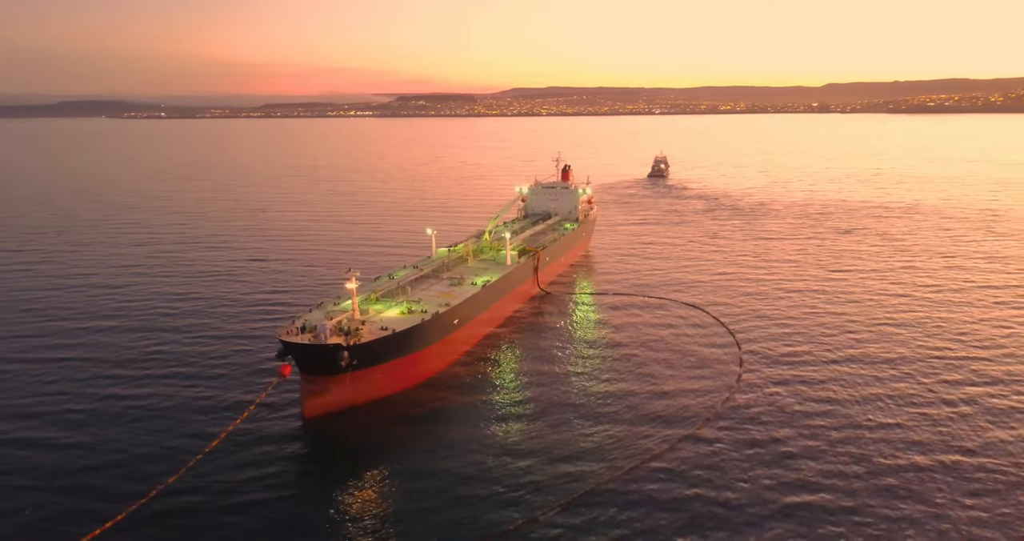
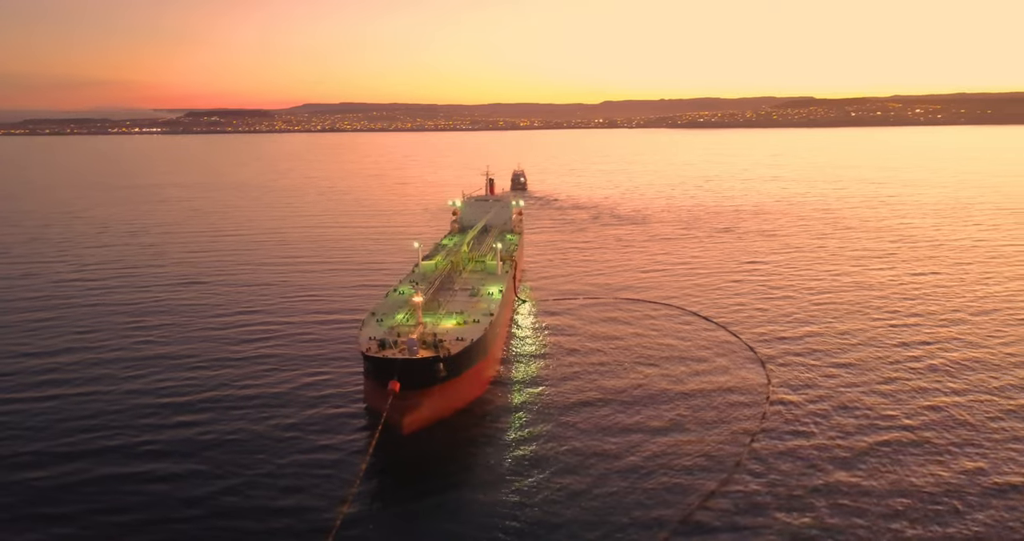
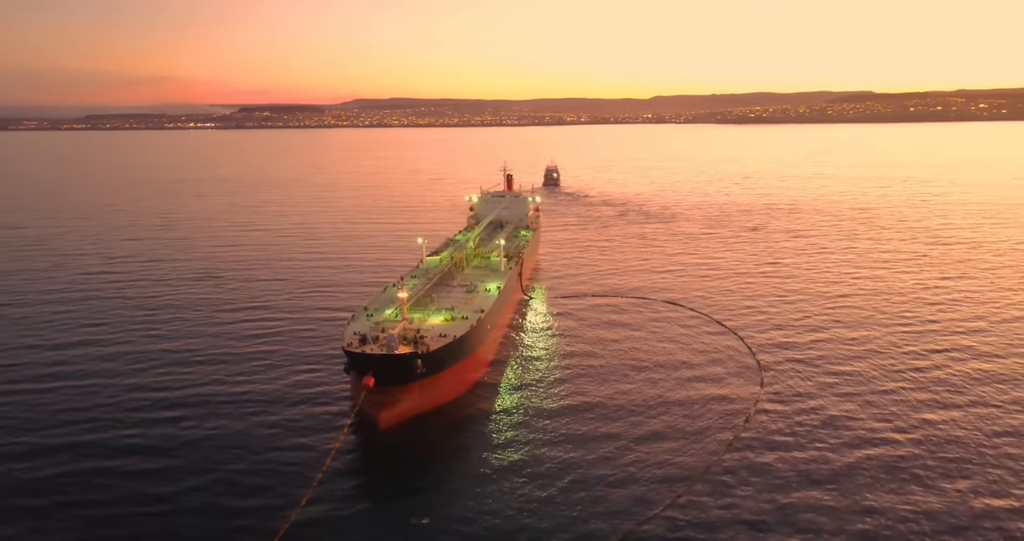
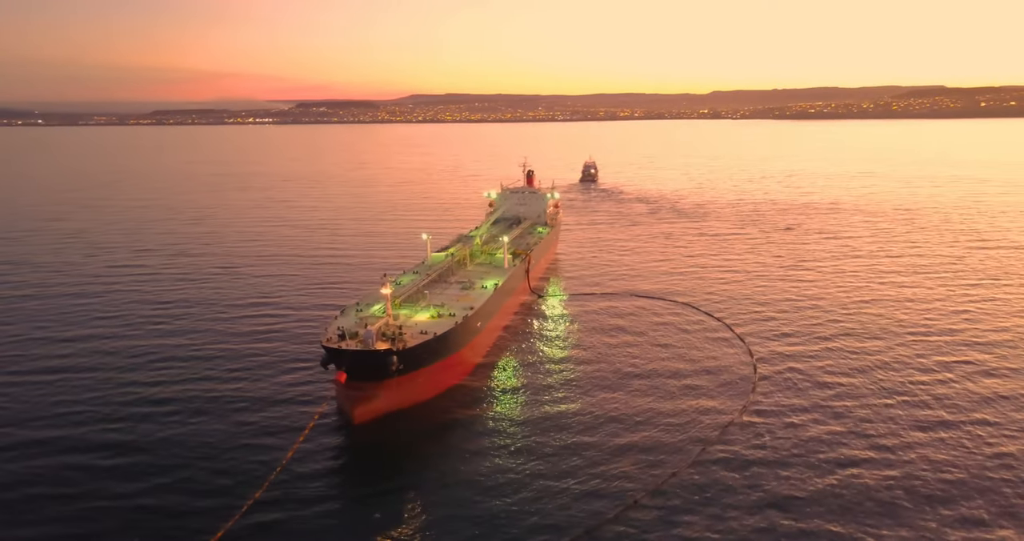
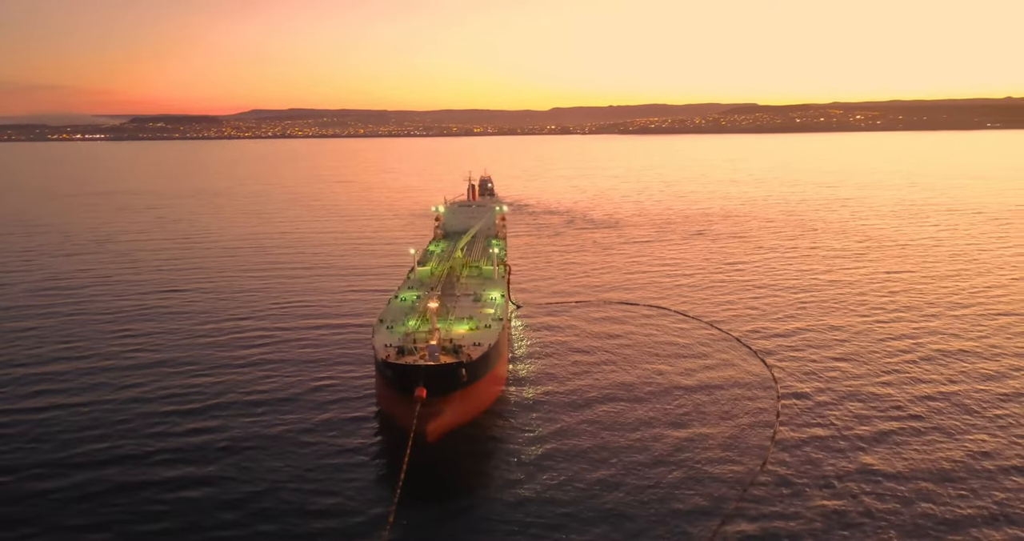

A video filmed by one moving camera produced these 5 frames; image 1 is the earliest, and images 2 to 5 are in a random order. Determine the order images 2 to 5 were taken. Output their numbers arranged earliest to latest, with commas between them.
4, 3, 2, 5
